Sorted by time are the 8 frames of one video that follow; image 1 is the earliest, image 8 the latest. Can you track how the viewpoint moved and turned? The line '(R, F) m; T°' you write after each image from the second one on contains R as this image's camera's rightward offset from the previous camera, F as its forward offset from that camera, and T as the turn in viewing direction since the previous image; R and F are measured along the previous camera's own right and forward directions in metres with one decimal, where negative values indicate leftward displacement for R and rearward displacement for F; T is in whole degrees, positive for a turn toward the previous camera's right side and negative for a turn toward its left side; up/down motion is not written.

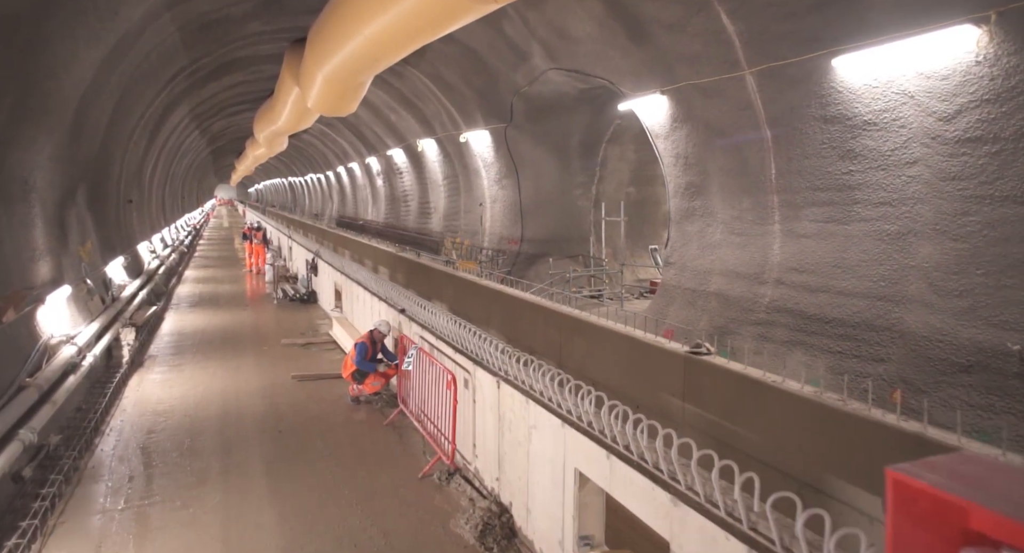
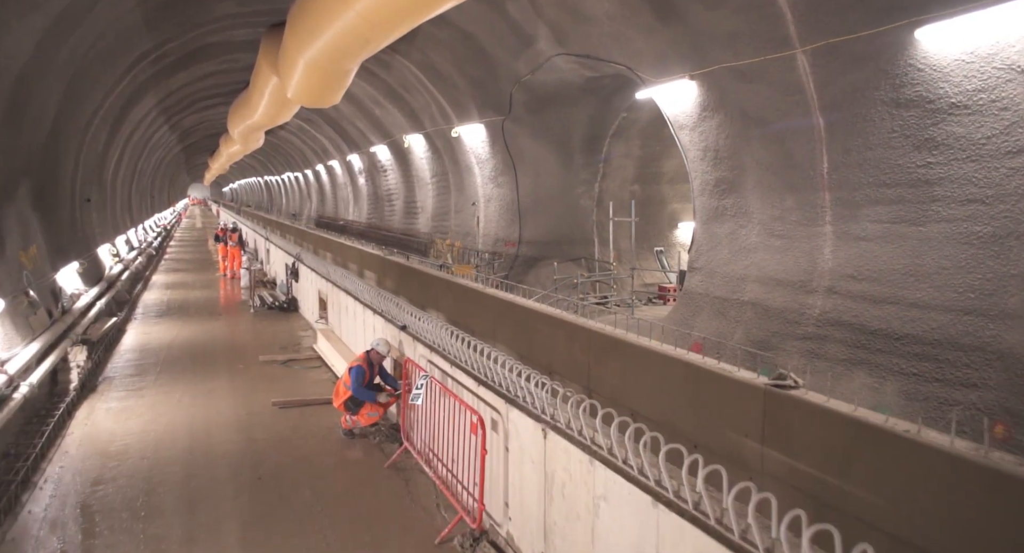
(-0.3, +0.8) m; +2°
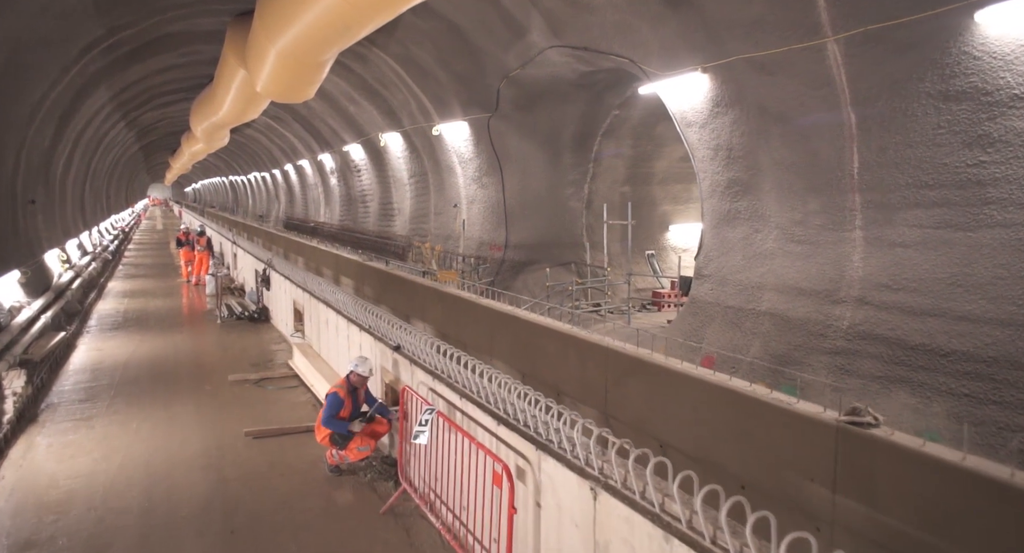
(-0.2, +0.6) m; +3°
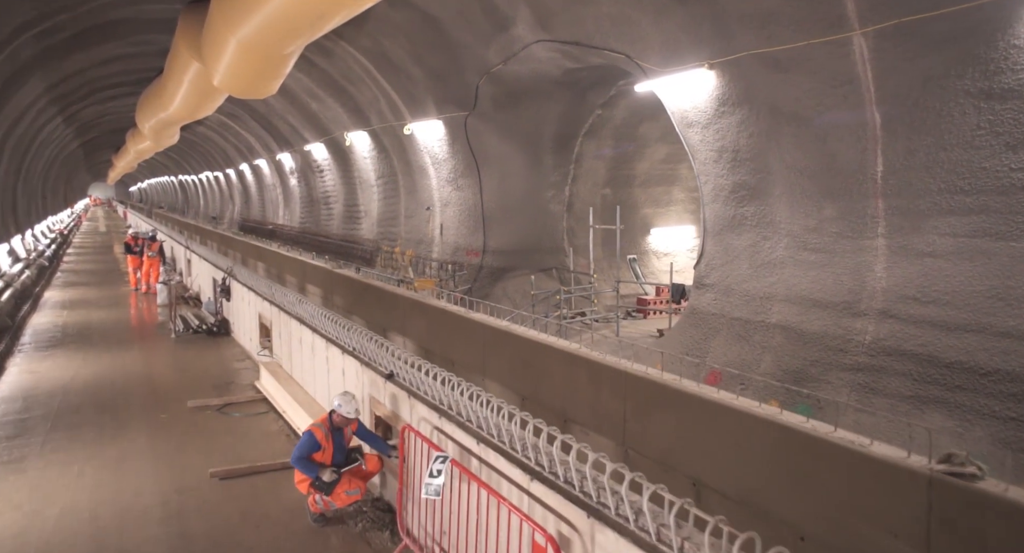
(-0.3, +0.5) m; +4°
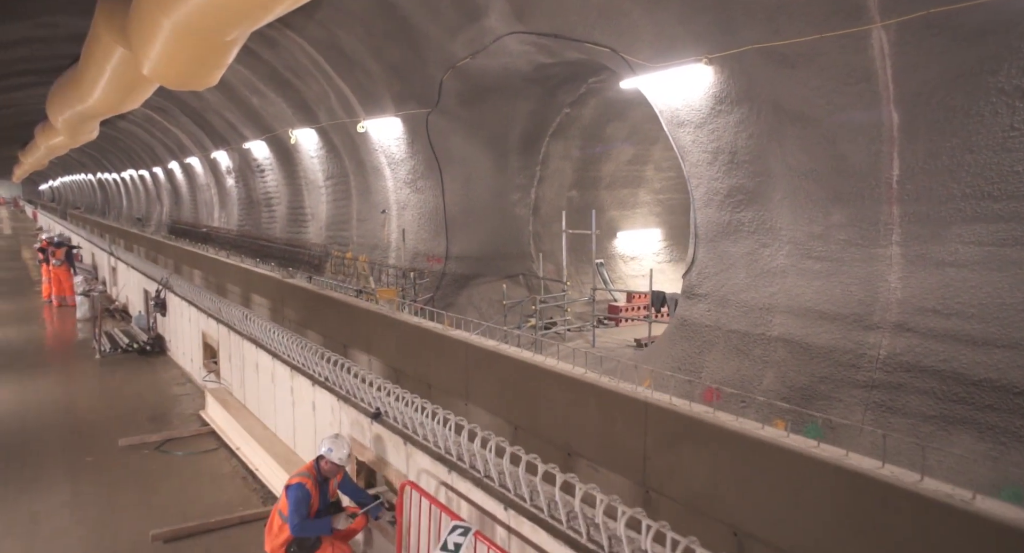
(-0.3, +0.5) m; +5°
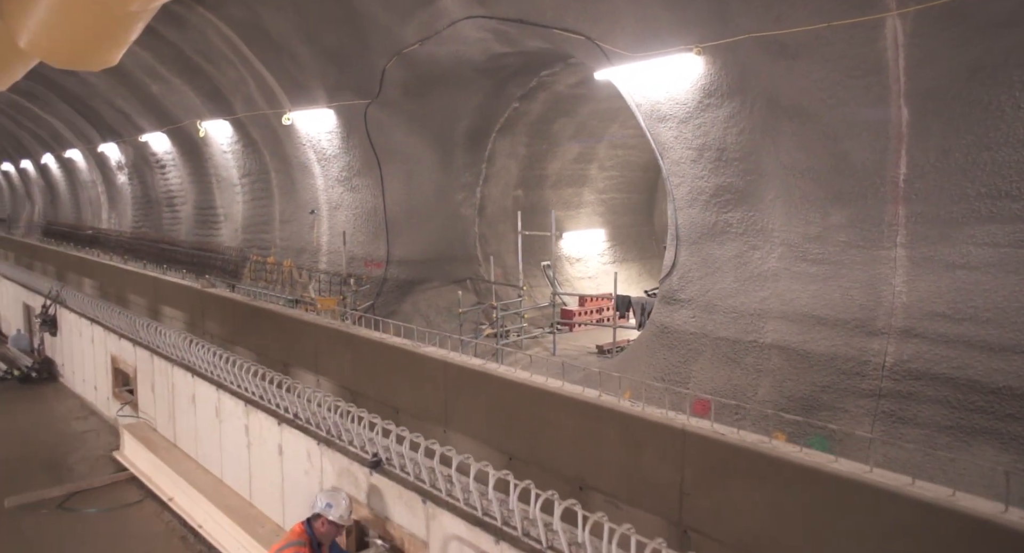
(-0.5, +0.6) m; +8°
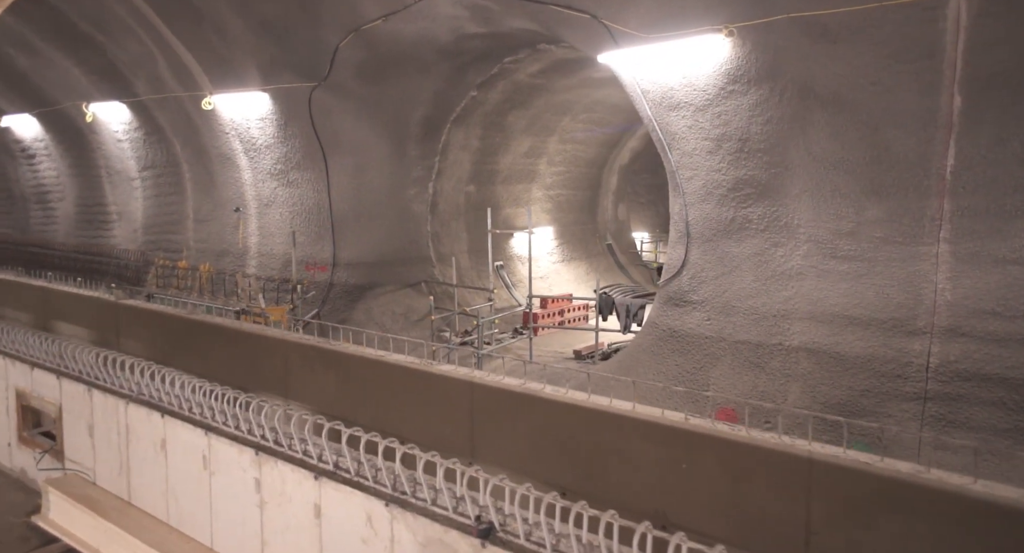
(-0.8, +0.6) m; +9°
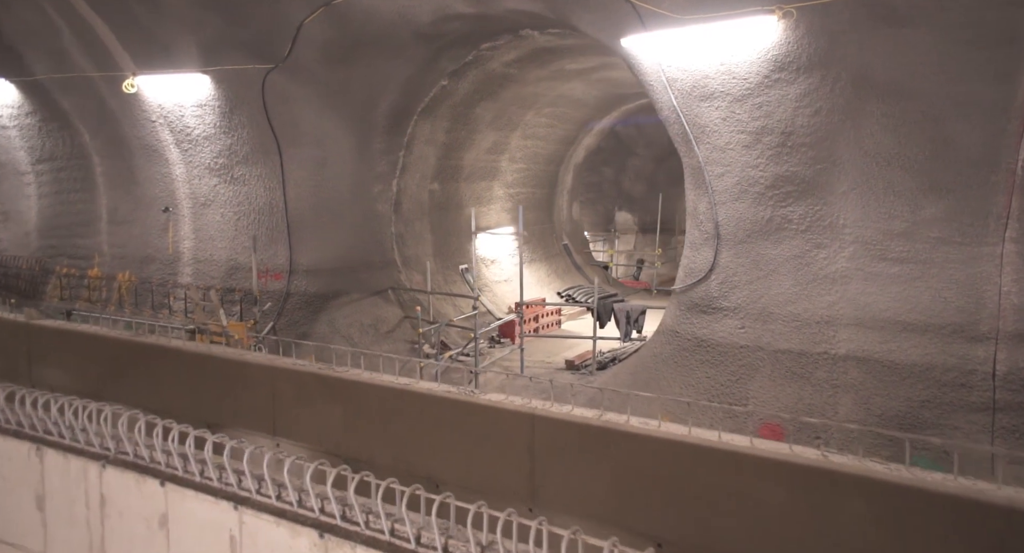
(-0.7, +0.6) m; +8°
